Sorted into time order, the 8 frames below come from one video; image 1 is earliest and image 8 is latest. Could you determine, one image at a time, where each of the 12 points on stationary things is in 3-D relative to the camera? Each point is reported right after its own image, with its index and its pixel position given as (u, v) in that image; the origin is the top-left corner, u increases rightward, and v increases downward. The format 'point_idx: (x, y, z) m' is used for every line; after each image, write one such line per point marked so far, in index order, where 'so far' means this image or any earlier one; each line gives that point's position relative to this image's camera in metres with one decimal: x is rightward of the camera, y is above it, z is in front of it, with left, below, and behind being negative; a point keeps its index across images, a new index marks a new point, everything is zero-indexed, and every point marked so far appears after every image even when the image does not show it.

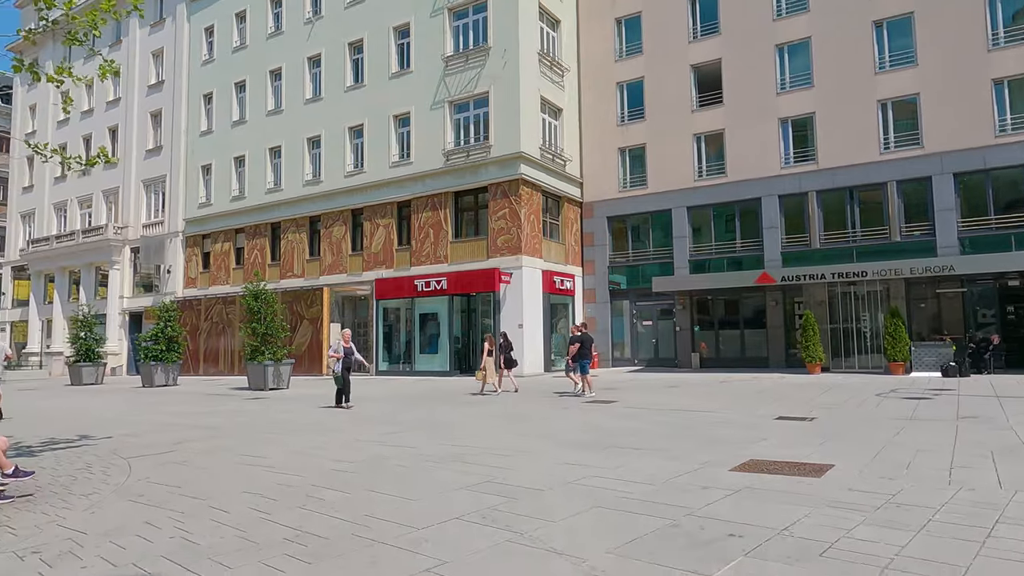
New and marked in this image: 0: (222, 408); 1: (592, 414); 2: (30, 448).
0: (-7.0, -2.9, +15.9) m
1: (+1.4, -2.2, +11.7) m
2: (-6.4, -2.1, +8.8) m
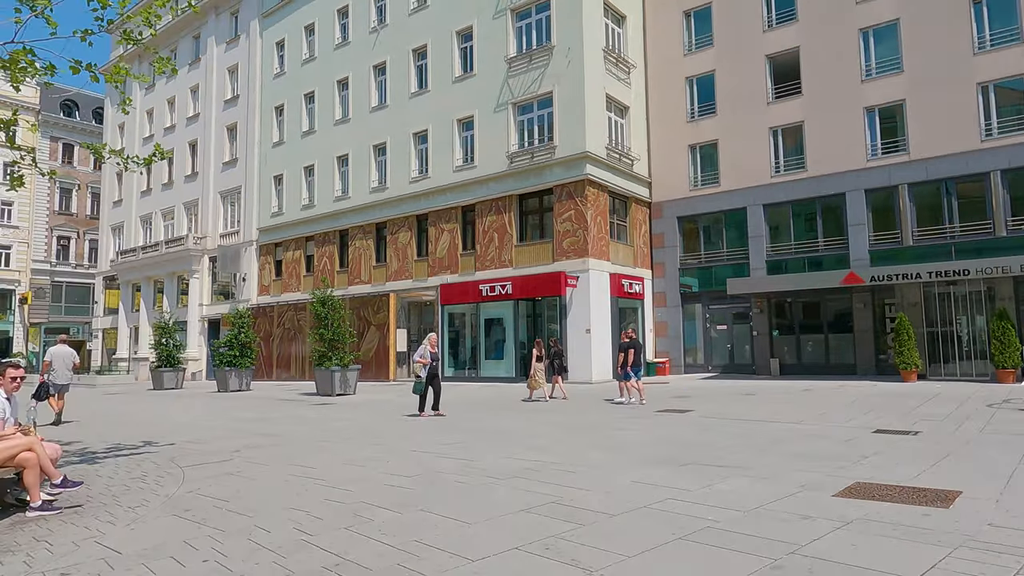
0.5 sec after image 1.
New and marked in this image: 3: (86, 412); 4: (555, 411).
0: (-5.4, -3.0, +16.0) m
1: (+2.5, -2.3, +10.9) m
2: (-5.6, -2.2, +8.8) m
3: (-12.3, -3.6, +19.2) m
4: (+1.0, -2.7, +14.6) m
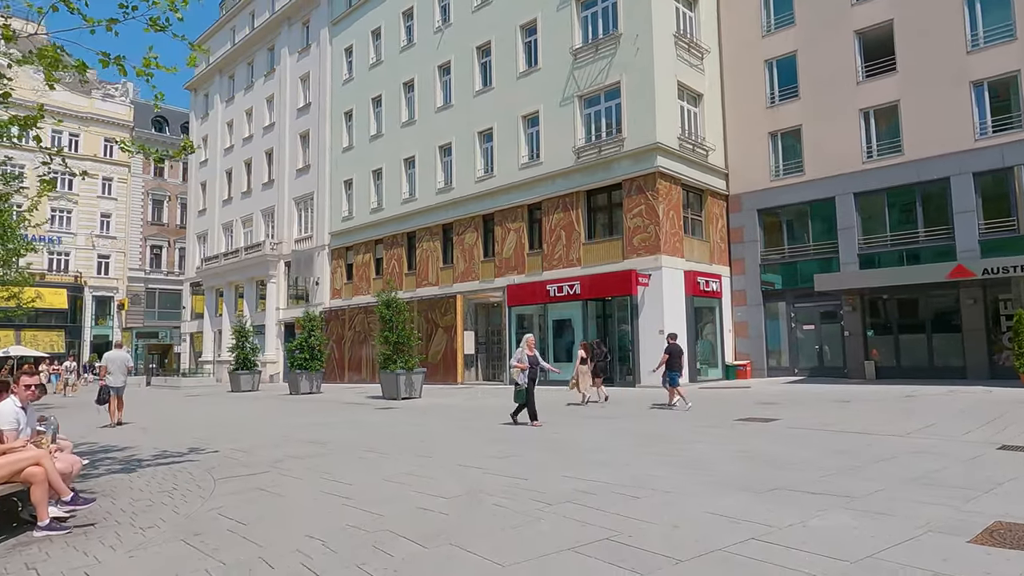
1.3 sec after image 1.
0: (-3.9, -3.1, +15.6) m
1: (+3.4, -2.2, +9.7) m
2: (-4.8, -2.2, +8.5) m
3: (-10.4, -3.7, +19.6) m
4: (+2.3, -2.7, +13.6) m
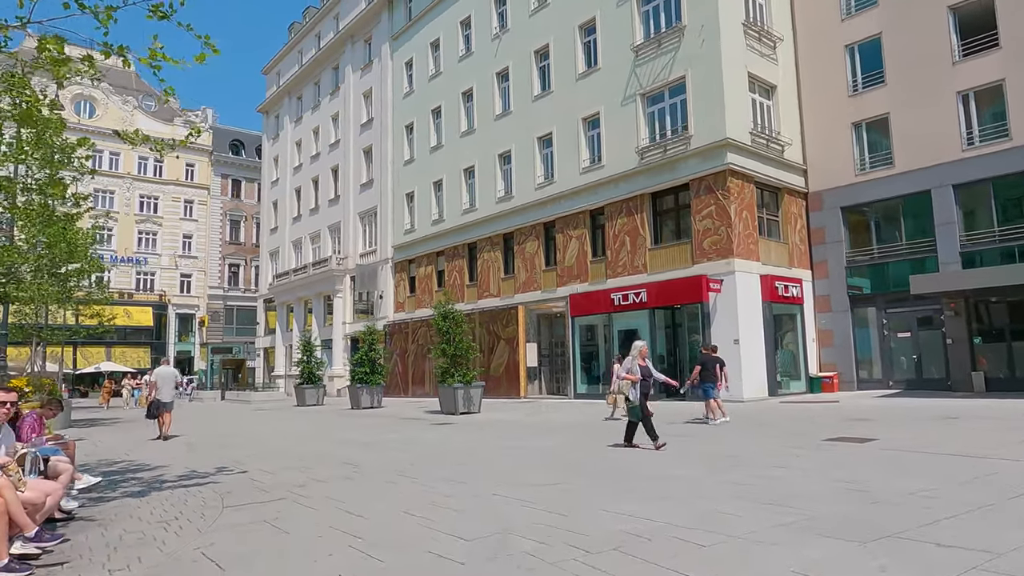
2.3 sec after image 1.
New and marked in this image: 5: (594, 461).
0: (-2.5, -3.3, +14.9) m
1: (+4.1, -2.2, +8.3) m
2: (-4.3, -2.4, +8.0) m
3: (-8.6, -4.1, +19.5) m
4: (+3.4, -2.7, +12.2) m
5: (+1.1, -2.4, +9.2) m
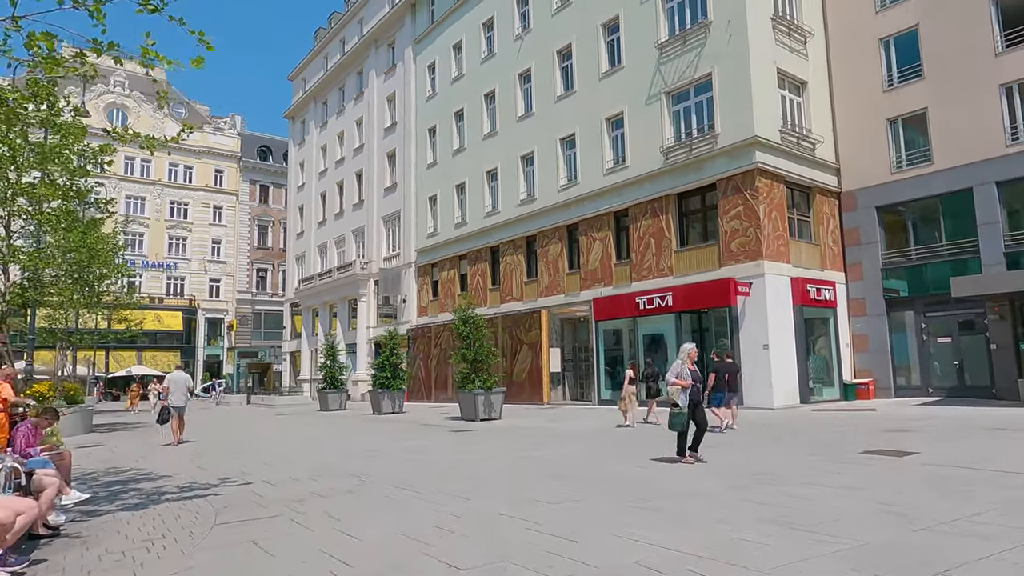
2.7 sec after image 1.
0: (-2.1, -3.4, +14.6) m
1: (+4.2, -2.2, +7.7) m
2: (-4.1, -2.4, +7.7) m
3: (-7.9, -4.3, +19.4) m
4: (+3.7, -2.8, +11.6) m
5: (+1.3, -2.4, +8.7) m
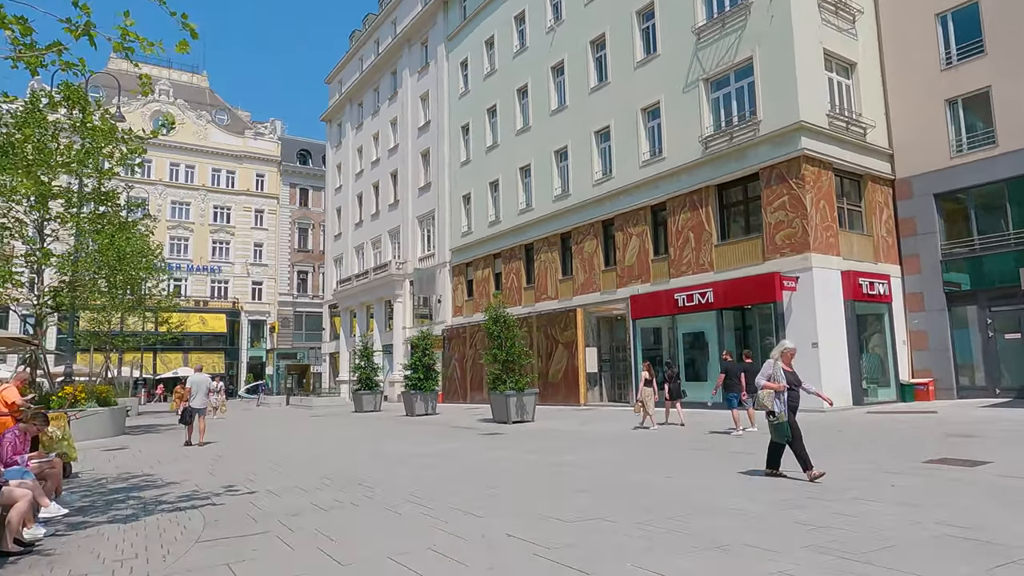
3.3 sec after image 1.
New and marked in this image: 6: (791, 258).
0: (-1.5, -3.3, +14.0) m
1: (+4.4, -2.1, +6.7) m
2: (-3.9, -2.4, +7.2) m
3: (-7.0, -4.3, +19.2) m
4: (+4.1, -2.7, +10.7) m
5: (+1.5, -2.4, +7.9) m
6: (+8.2, +0.9, +19.4) m
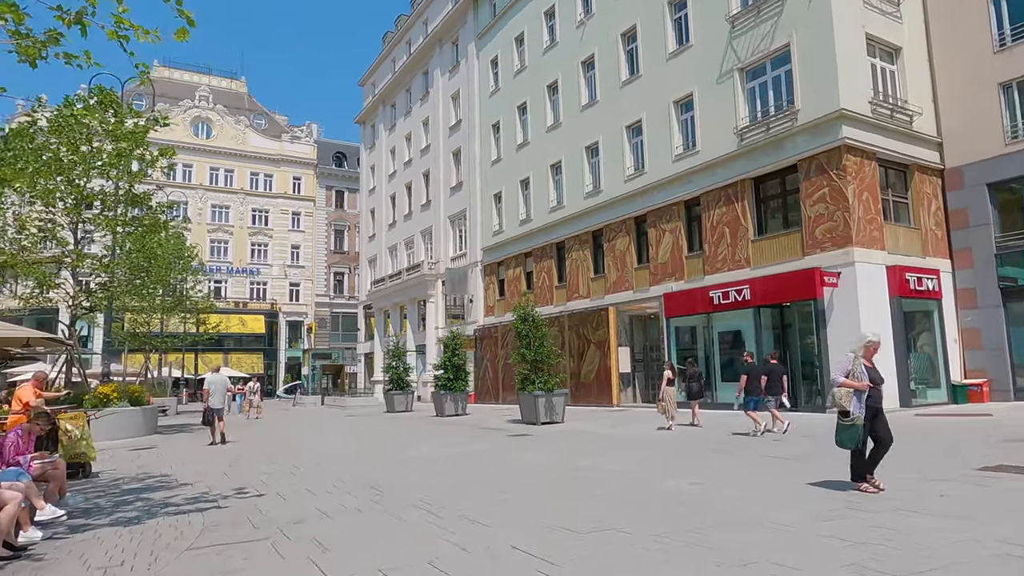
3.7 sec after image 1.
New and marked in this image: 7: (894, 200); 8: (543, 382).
0: (-1.0, -3.3, +13.6) m
1: (+4.5, -2.0, +6.1) m
2: (-3.8, -2.4, +7.0) m
3: (-6.2, -4.3, +19.1) m
4: (+4.4, -2.6, +10.1) m
5: (+1.7, -2.3, +7.4) m
6: (+8.9, +1.0, +18.5) m
7: (+11.3, +2.6, +19.8) m
8: (+0.9, -2.8, +19.6) m
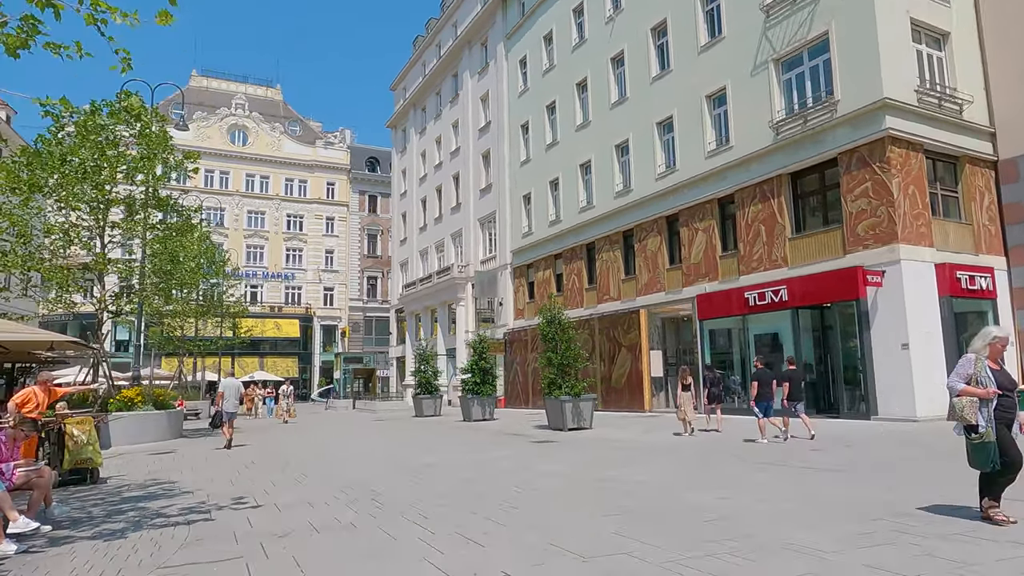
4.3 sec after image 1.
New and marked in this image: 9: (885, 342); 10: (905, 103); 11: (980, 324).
0: (-0.5, -3.3, +13.1) m
1: (+4.5, -1.9, +5.3) m
2: (-3.7, -2.4, +6.7) m
3: (-5.4, -4.4, +18.9) m
4: (+4.7, -2.6, +9.3) m
5: (+1.8, -2.2, +6.7) m
6: (+9.6, +1.0, +17.5) m
7: (+12.1, +2.6, +18.6) m
8: (+1.7, -2.8, +19.0) m
9: (+9.7, -1.4, +17.2) m
10: (+10.4, +4.9, +17.6) m
11: (+12.9, -1.0, +18.4) m
